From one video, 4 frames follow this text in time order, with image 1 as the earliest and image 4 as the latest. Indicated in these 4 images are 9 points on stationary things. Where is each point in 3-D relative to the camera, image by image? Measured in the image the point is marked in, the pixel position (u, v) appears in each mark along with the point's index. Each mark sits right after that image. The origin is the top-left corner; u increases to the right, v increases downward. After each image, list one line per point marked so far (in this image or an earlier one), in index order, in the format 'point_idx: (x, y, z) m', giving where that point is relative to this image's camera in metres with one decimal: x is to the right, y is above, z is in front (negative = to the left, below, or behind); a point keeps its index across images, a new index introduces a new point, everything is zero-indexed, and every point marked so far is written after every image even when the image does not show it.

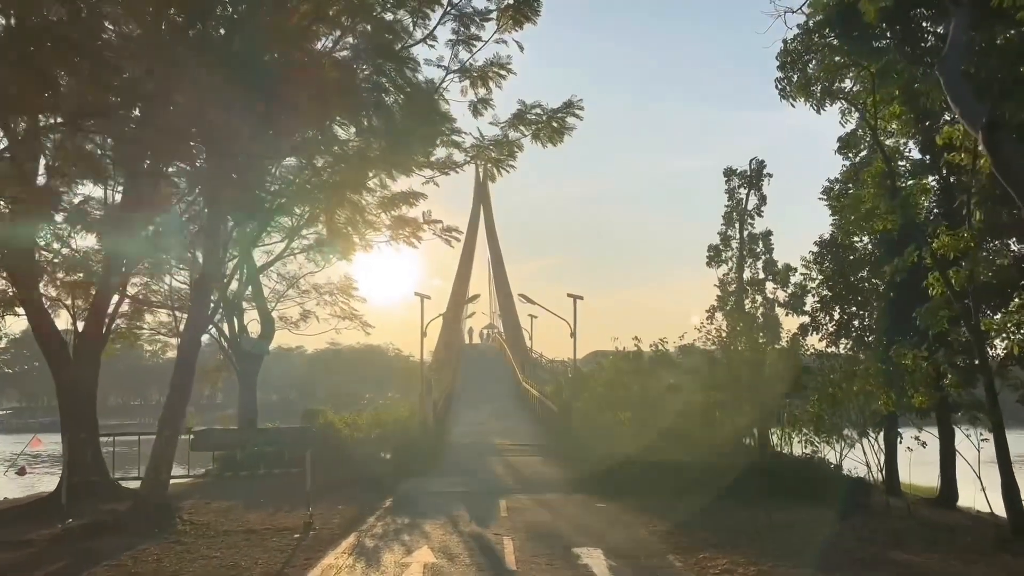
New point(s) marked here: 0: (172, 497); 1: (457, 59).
0: (-4.8, -3.0, +13.2) m
1: (-0.8, +3.2, +13.2) m
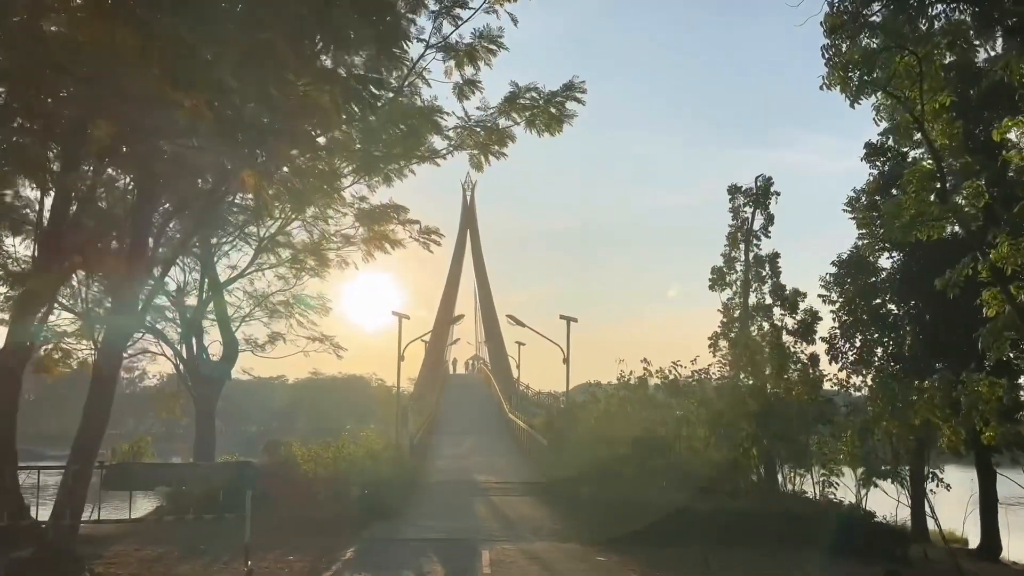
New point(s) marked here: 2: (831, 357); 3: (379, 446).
0: (-5.0, -3.0, +11.1) m
1: (-0.9, +3.1, +11.3) m
2: (+6.1, -1.3, +17.8) m
3: (-2.8, -3.3, +19.8) m
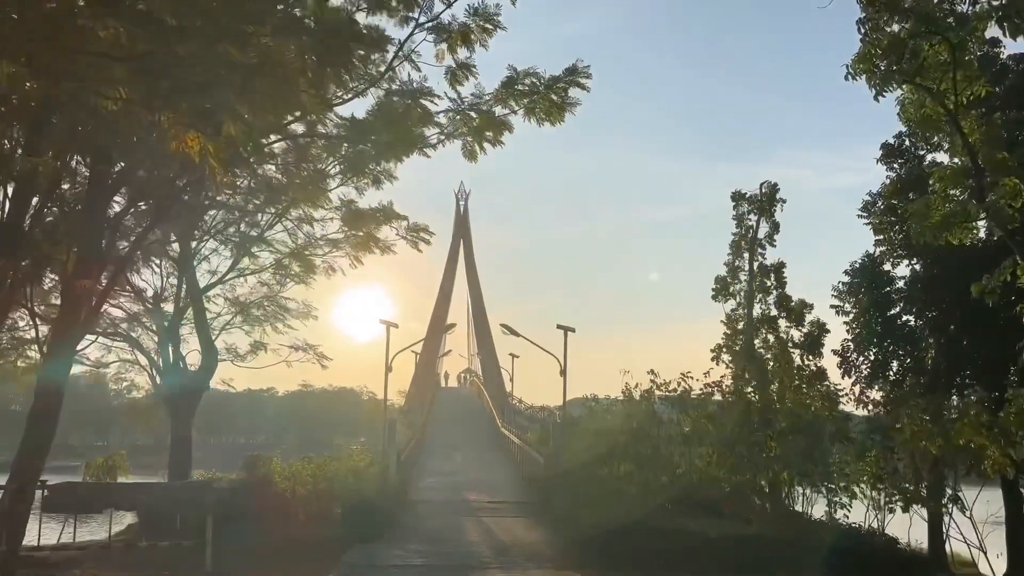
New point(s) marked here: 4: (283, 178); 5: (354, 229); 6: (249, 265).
0: (-5.1, -3.0, +10.0) m
1: (-0.9, +3.1, +10.4) m
2: (+6.0, -1.5, +16.8) m
3: (-3.0, -3.5, +18.7) m
4: (-3.7, +1.8, +15.0) m
5: (-3.3, +1.2, +19.7) m
6: (-5.6, +0.5, +20.0) m
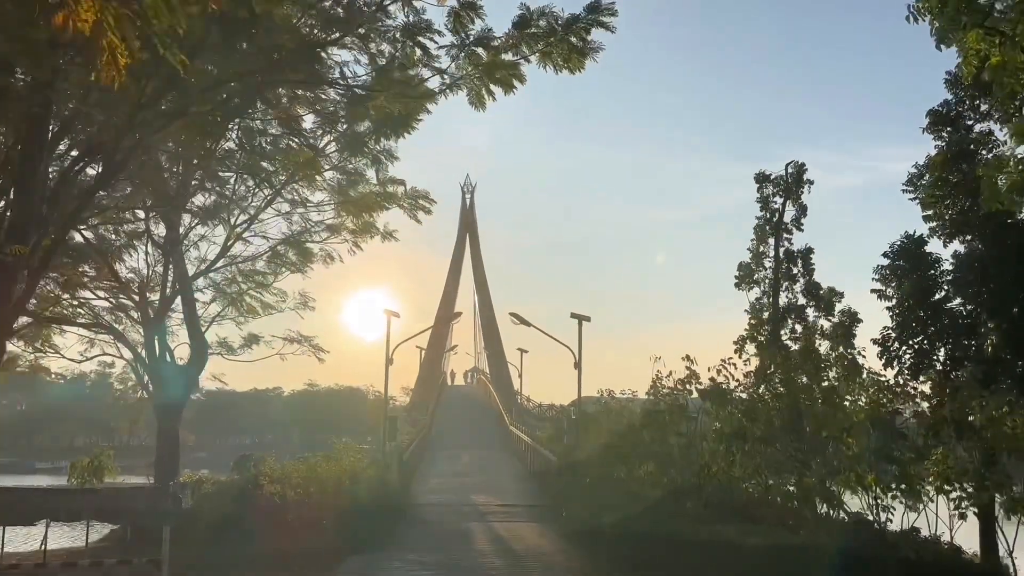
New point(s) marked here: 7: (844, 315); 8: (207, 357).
0: (-4.9, -2.8, +8.7) m
1: (-0.8, +3.3, +9.0) m
2: (+6.2, -1.2, +15.4) m
3: (-2.8, -3.2, +17.3) m
4: (-3.5, +2.0, +13.7) m
5: (-3.1, +1.5, +18.3) m
6: (-5.4, +0.8, +18.6) m
7: (+7.0, -0.6, +19.7) m
8: (-6.4, -1.4, +19.5) m
